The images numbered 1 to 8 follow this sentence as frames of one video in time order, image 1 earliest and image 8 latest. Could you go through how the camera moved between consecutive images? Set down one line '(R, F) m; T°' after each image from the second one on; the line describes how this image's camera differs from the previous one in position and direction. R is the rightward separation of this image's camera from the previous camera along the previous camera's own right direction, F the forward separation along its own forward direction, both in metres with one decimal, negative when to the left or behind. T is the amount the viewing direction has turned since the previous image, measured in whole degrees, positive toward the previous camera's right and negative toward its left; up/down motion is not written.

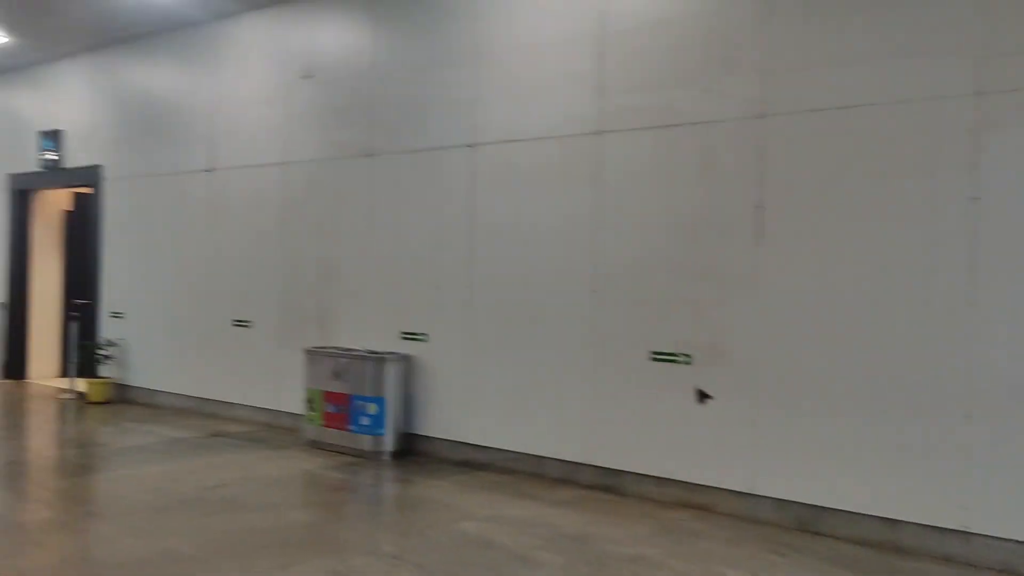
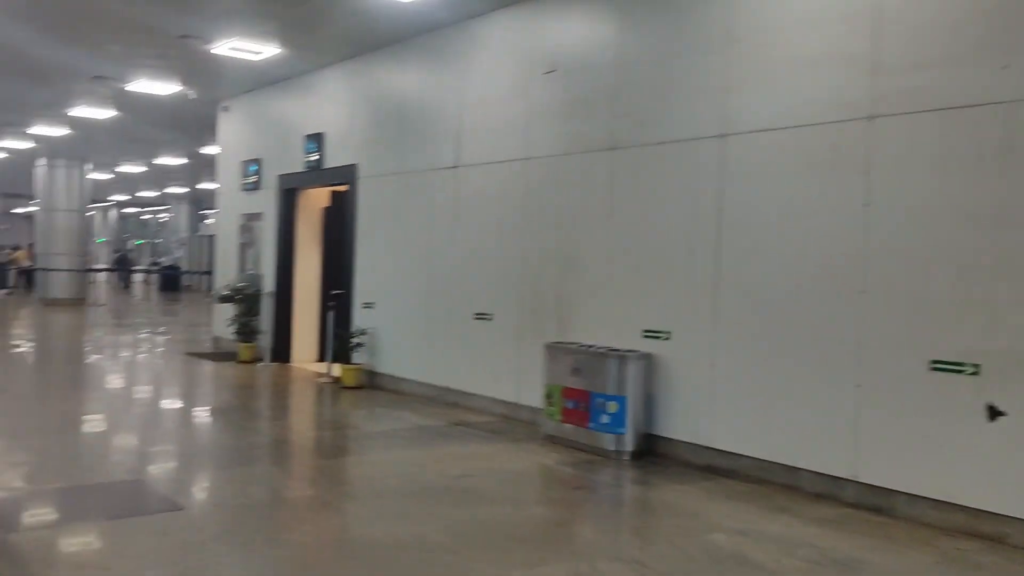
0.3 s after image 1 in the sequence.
(-0.1, +0.1) m; -14°
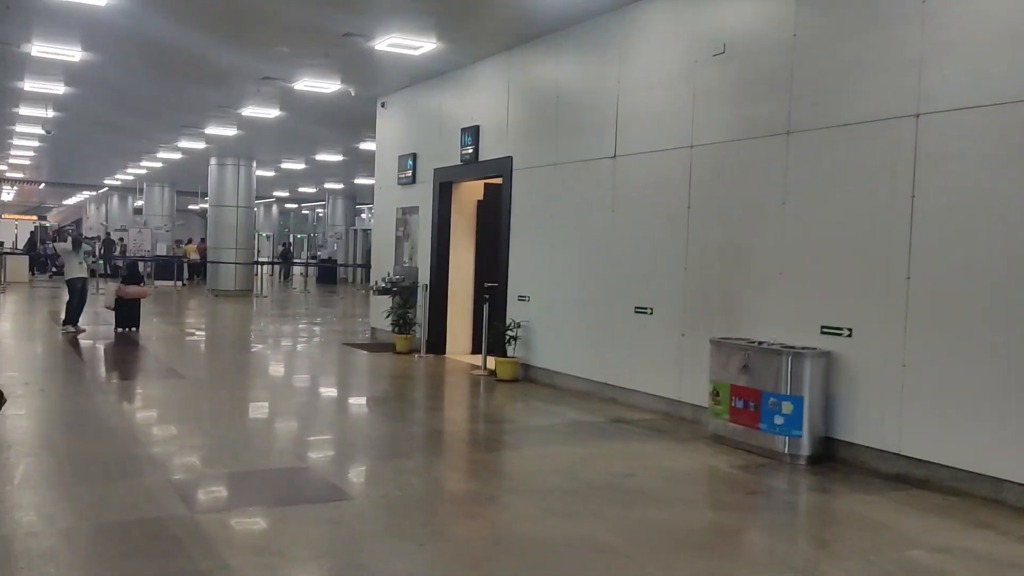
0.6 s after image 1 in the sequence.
(-0.2, +0.1) m; -9°
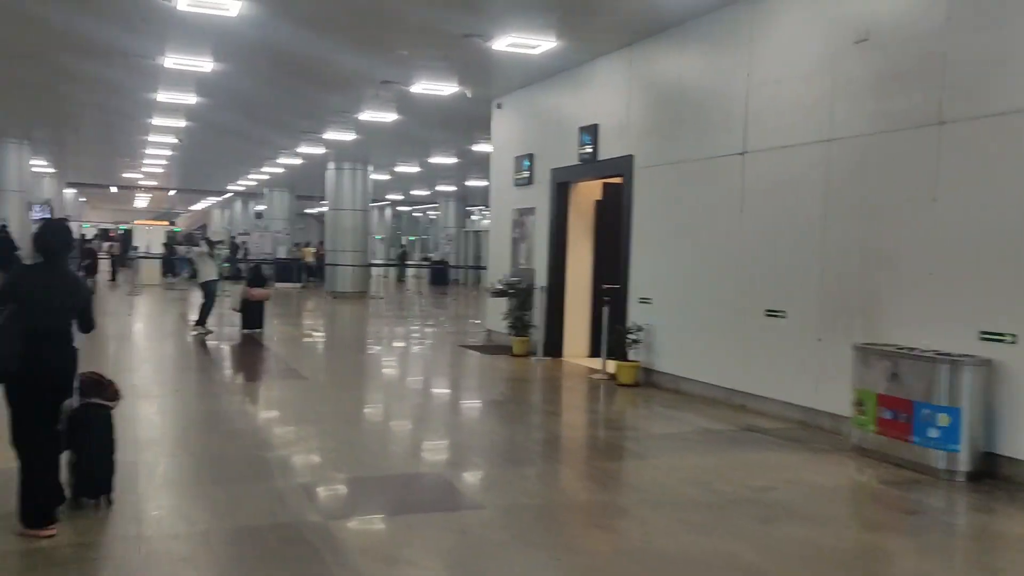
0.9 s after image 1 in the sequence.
(-0.1, +0.2) m; -7°
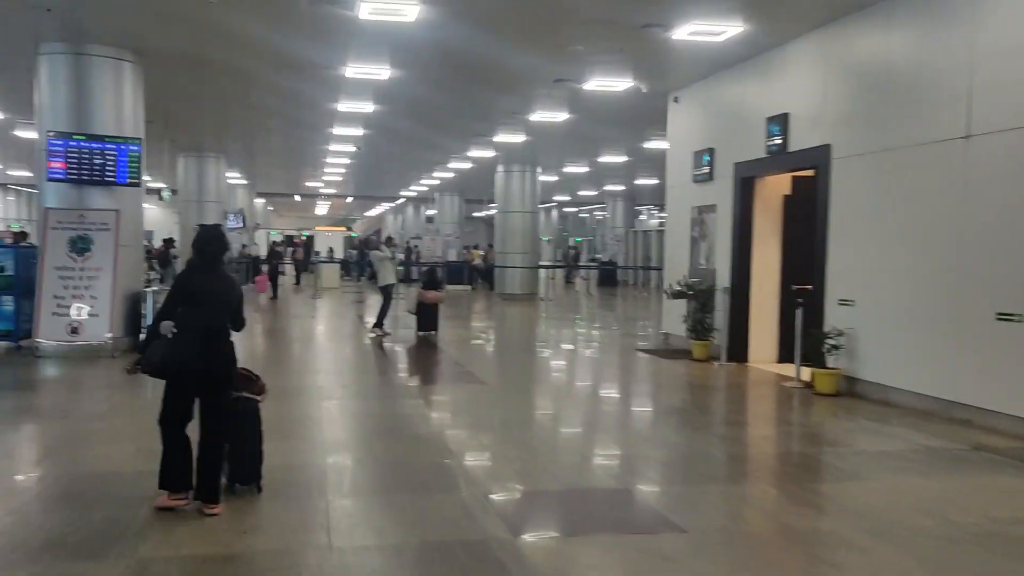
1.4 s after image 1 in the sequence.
(-0.2, +0.3) m; -11°
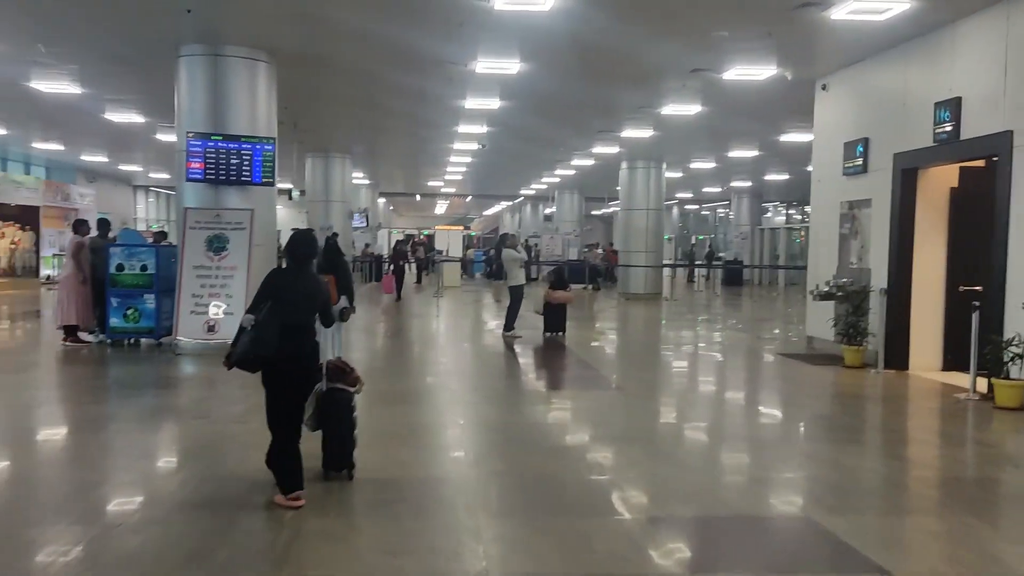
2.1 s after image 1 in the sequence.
(-0.2, +0.4) m; -7°
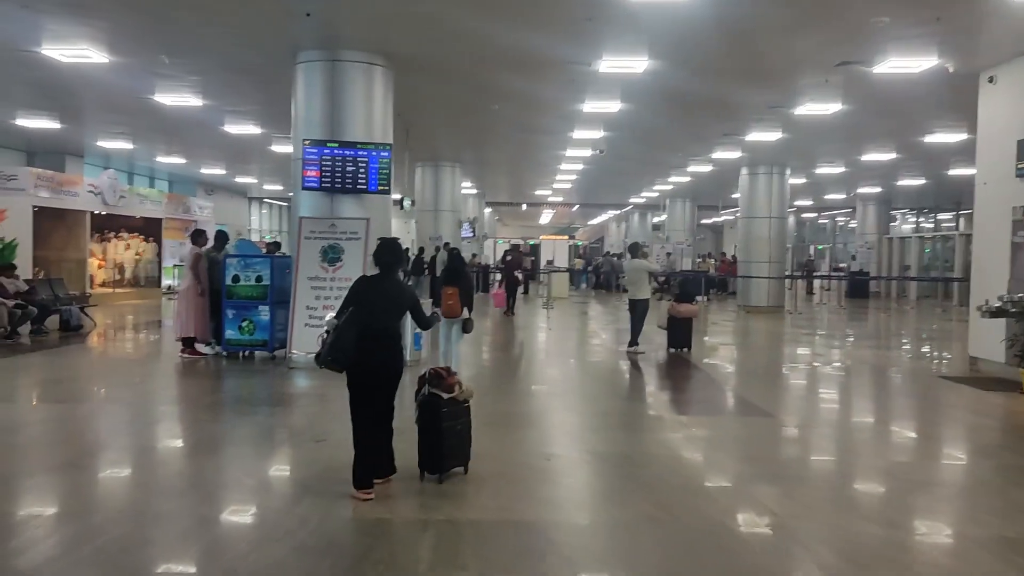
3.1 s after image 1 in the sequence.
(-0.3, +0.6) m; -6°
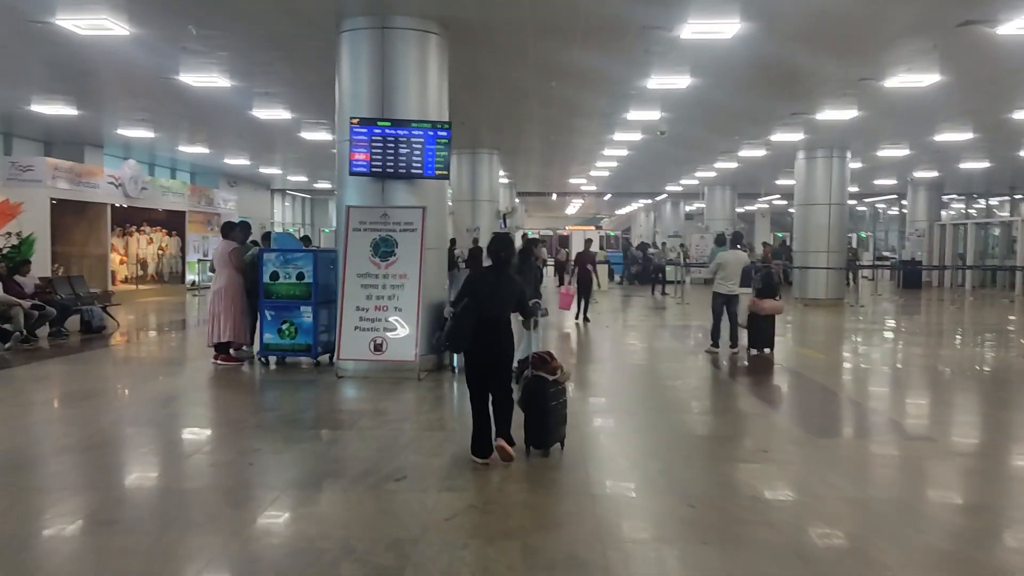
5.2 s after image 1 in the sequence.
(-0.6, +1.1) m; -1°
